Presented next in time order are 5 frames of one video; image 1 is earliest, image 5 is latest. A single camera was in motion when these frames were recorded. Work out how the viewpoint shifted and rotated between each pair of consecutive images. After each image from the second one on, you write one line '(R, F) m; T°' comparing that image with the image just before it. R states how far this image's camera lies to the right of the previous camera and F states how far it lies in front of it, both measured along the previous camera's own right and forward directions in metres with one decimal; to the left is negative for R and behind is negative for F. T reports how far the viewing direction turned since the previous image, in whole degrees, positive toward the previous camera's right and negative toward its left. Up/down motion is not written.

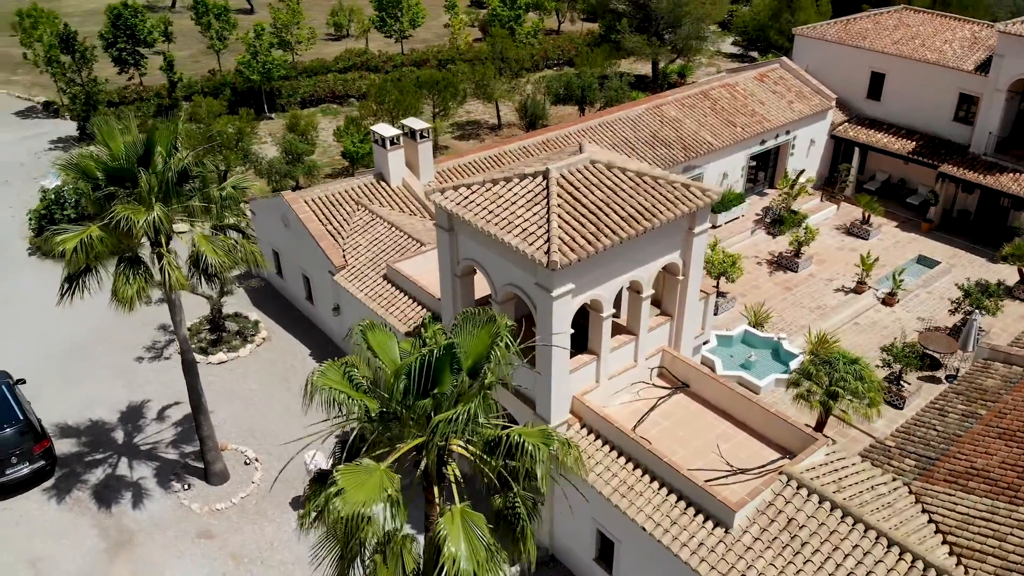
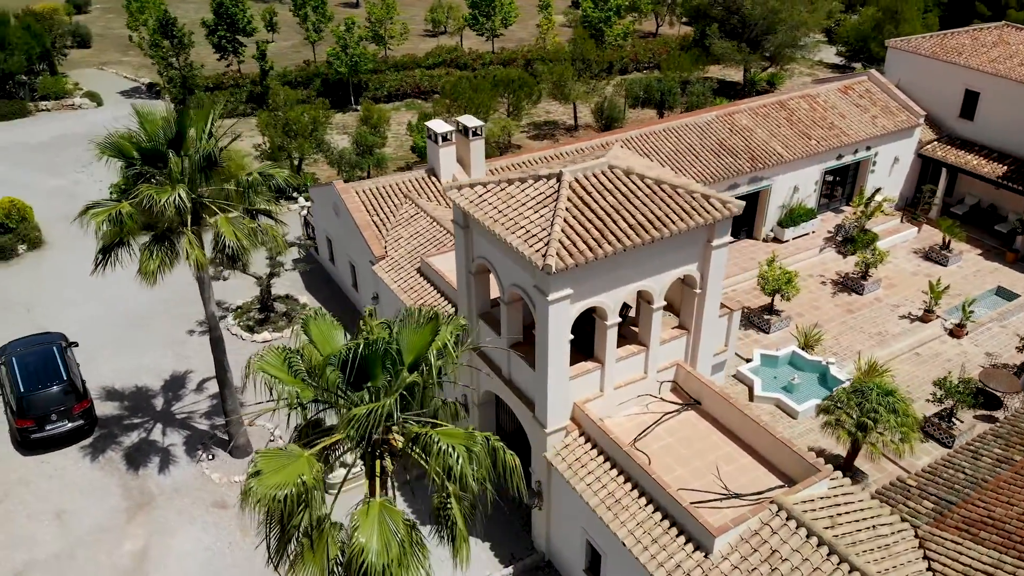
(+1.9, +0.2) m; -7°
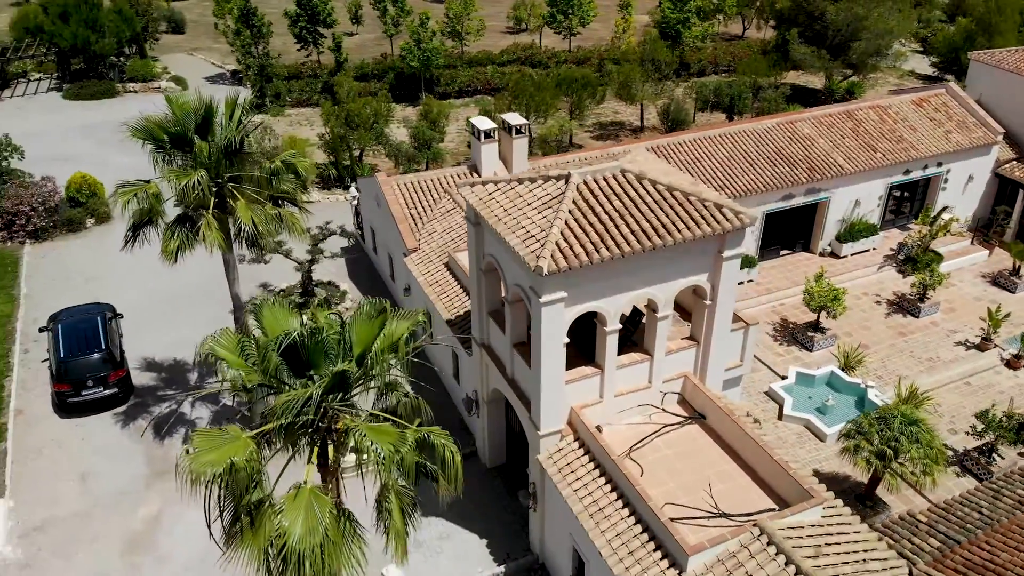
(+1.7, +0.1) m; -6°
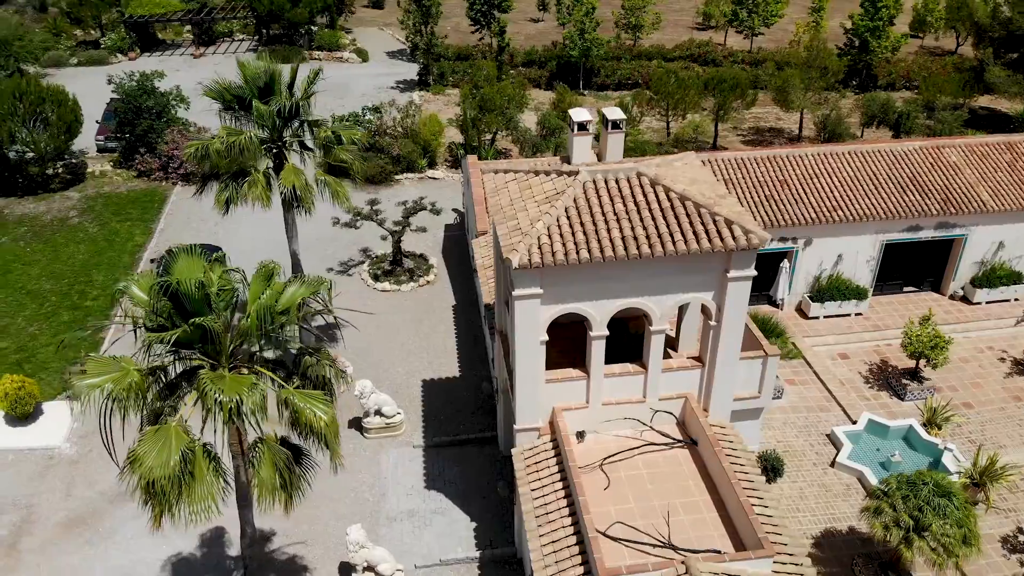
(+4.0, +0.6) m; -14°
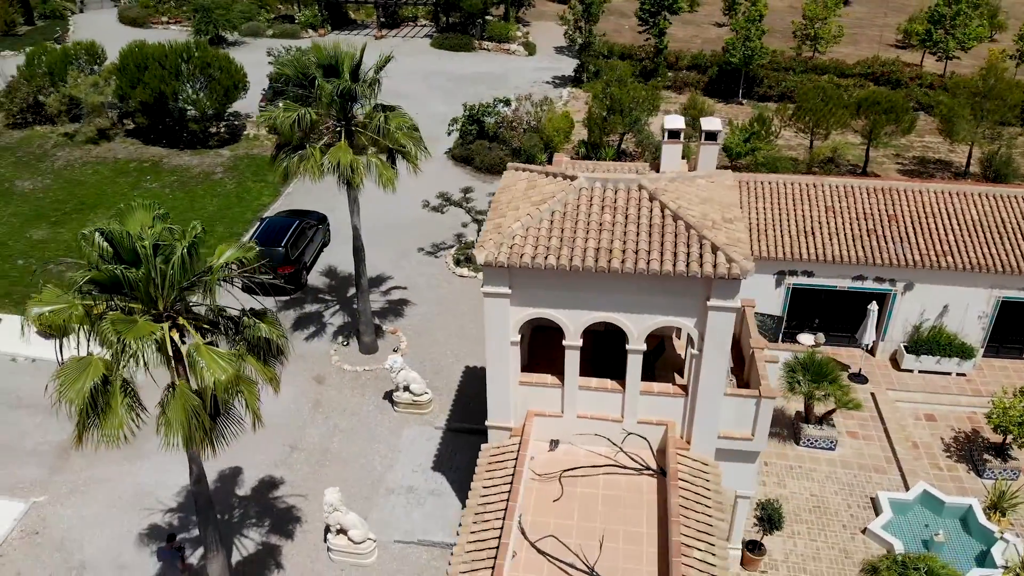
(+4.0, +0.5) m; -14°
